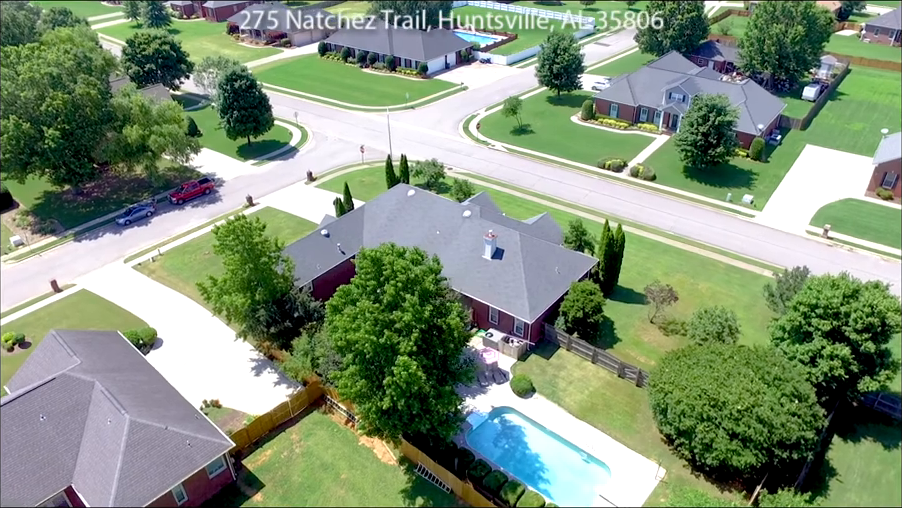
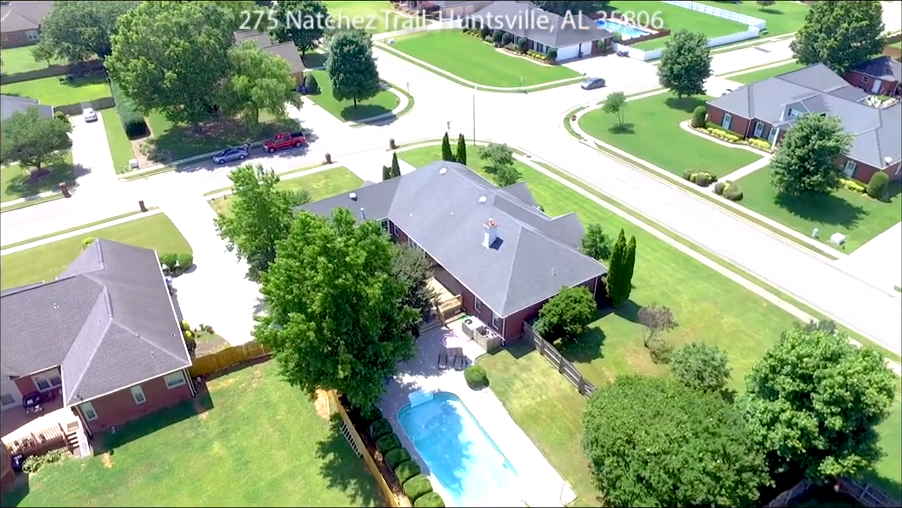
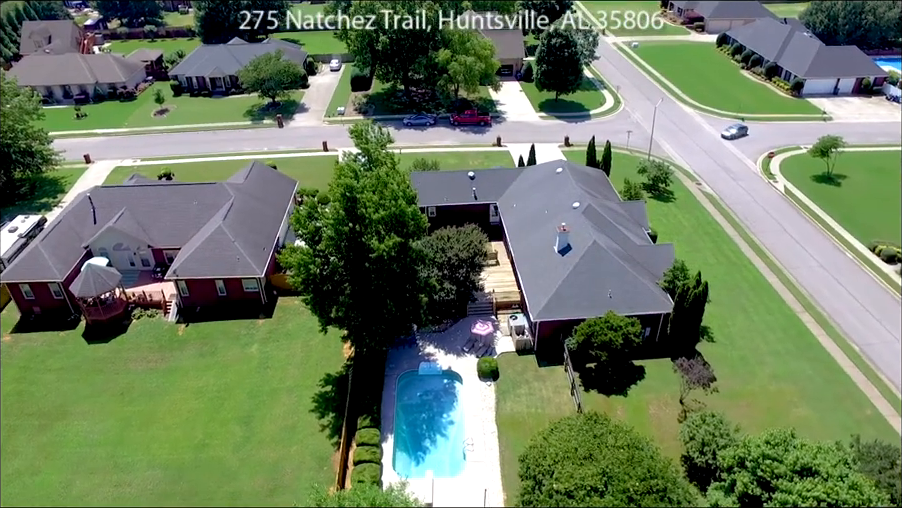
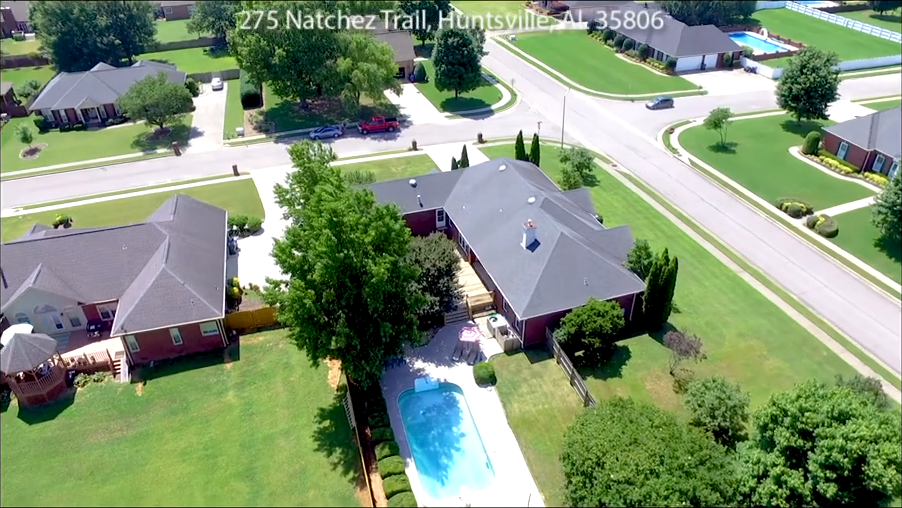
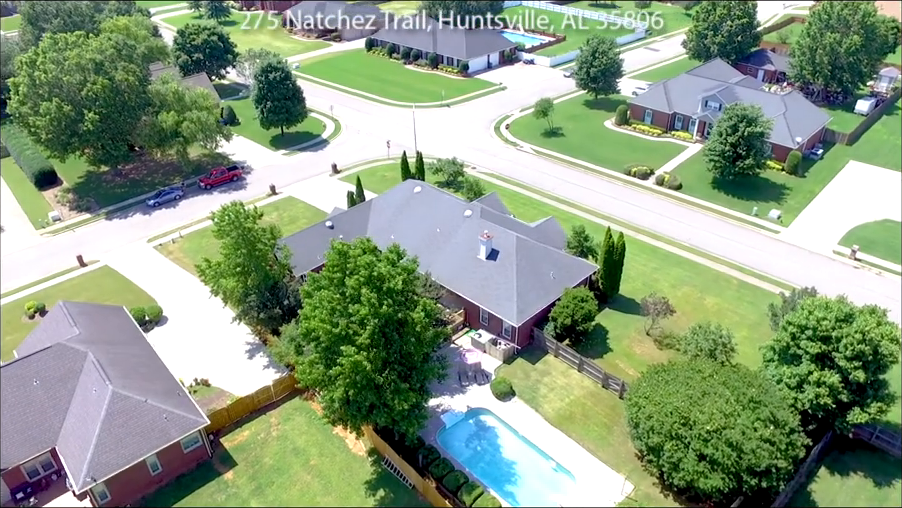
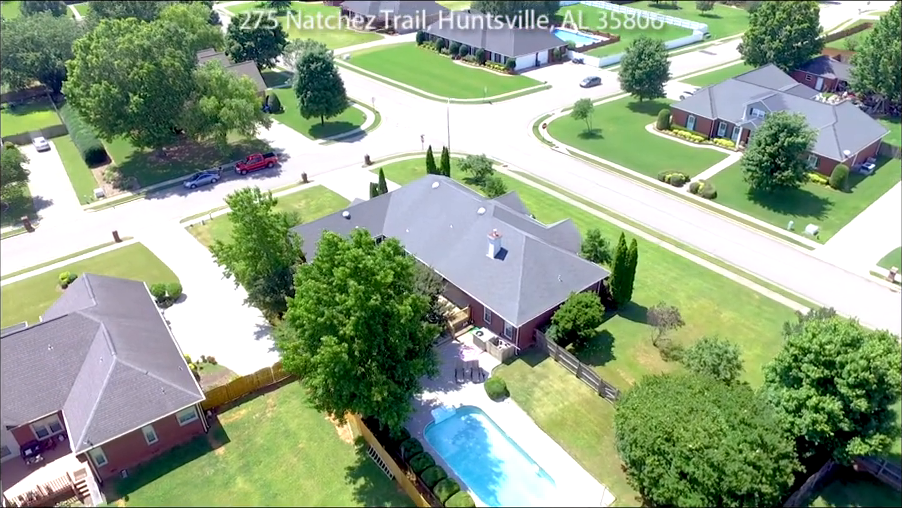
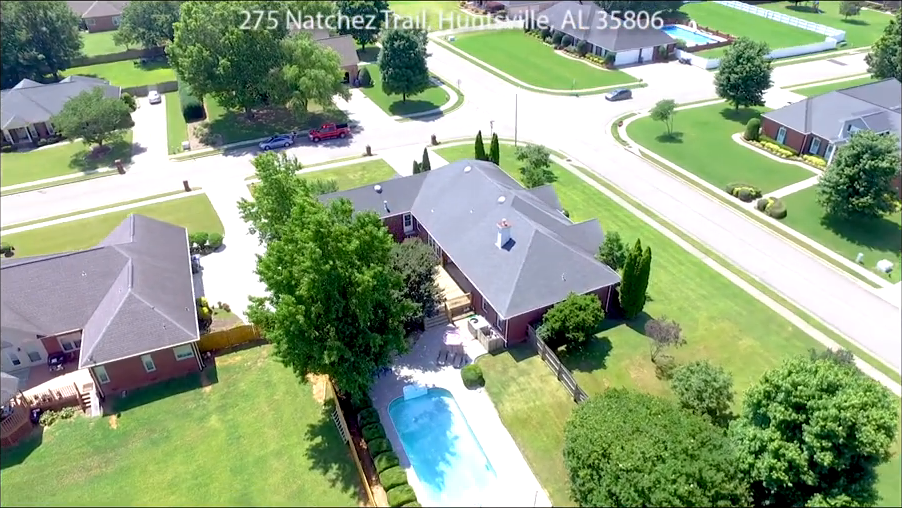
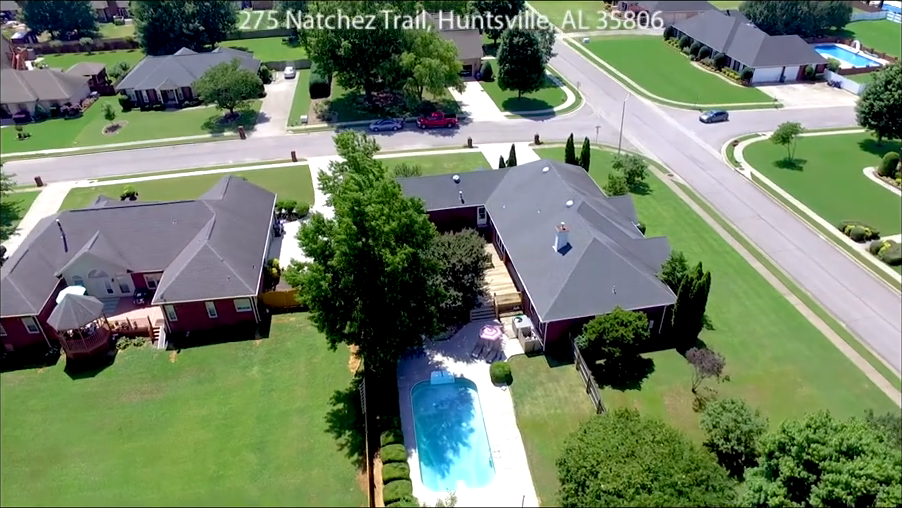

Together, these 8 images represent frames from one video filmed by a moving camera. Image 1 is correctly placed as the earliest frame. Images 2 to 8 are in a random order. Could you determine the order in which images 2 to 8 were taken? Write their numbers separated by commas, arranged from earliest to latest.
5, 6, 2, 7, 4, 8, 3
